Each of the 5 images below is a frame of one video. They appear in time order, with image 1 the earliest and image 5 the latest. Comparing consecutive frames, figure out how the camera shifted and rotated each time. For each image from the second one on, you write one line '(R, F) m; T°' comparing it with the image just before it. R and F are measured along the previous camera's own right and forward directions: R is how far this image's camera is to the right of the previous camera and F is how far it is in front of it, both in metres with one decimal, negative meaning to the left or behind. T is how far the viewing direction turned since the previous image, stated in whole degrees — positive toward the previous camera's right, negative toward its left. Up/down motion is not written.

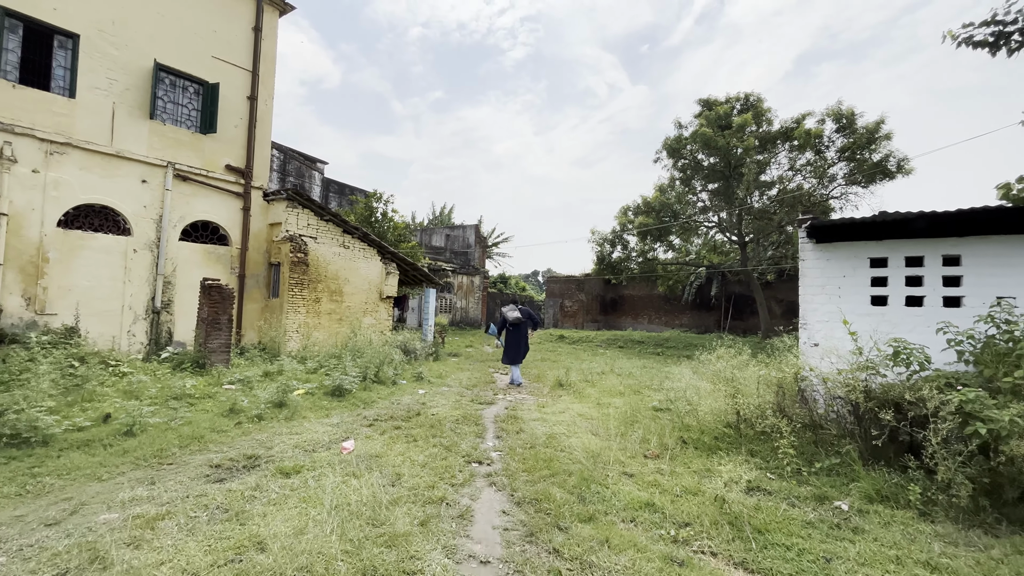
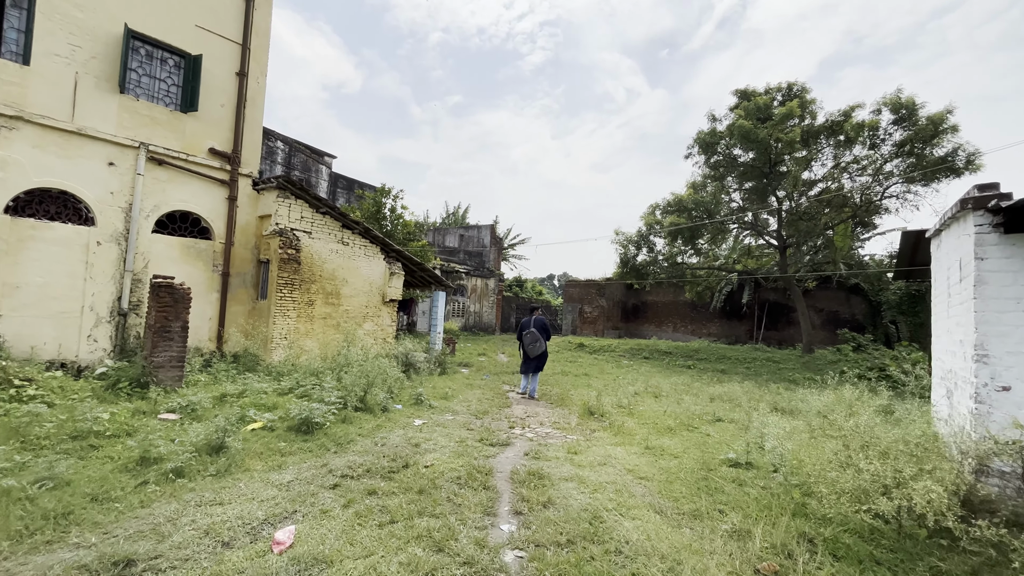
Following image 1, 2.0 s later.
(-0.1, +1.2) m; -2°
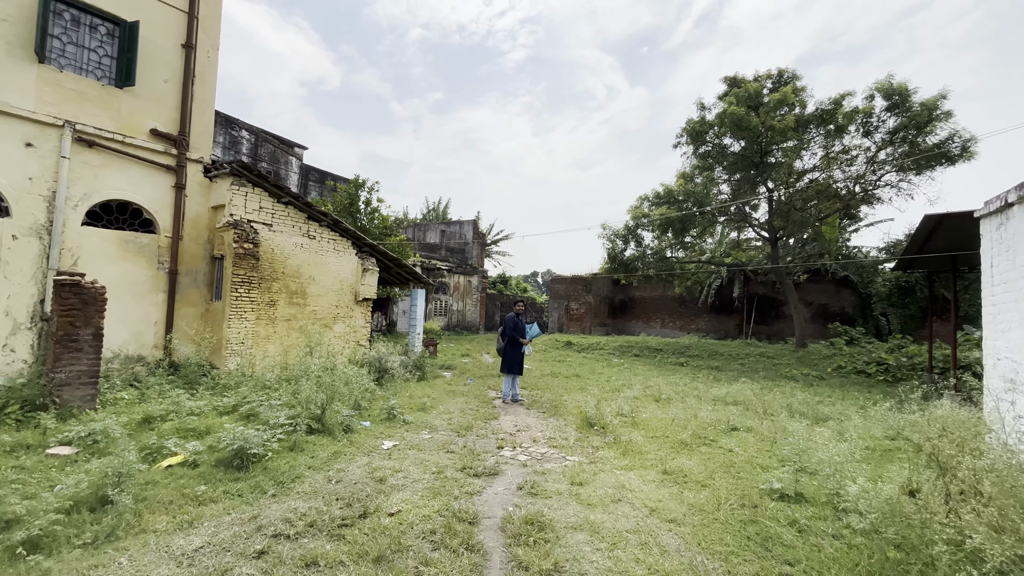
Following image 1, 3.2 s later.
(0.0, +0.7) m; +2°
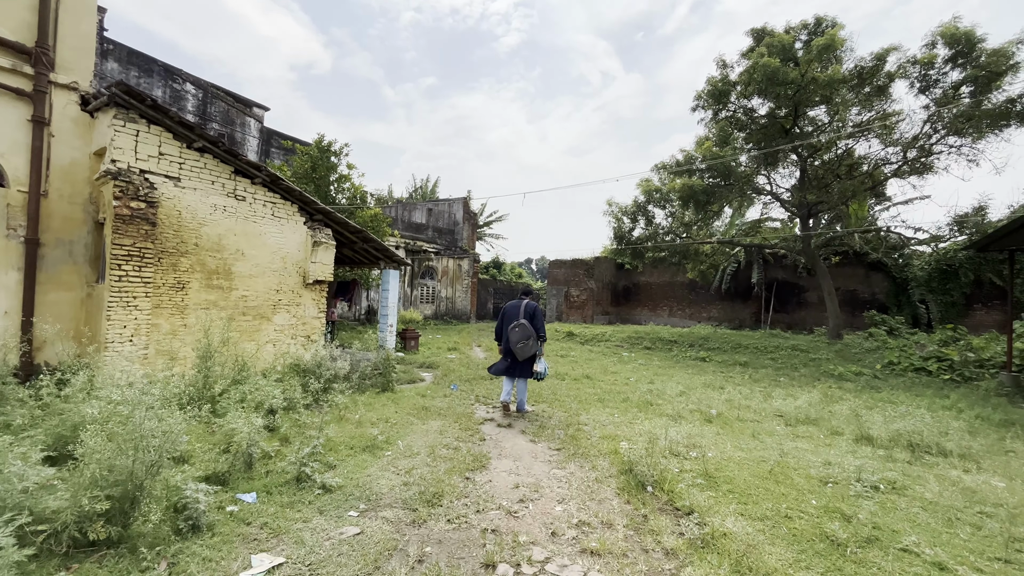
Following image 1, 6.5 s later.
(0.0, +2.0) m; +1°
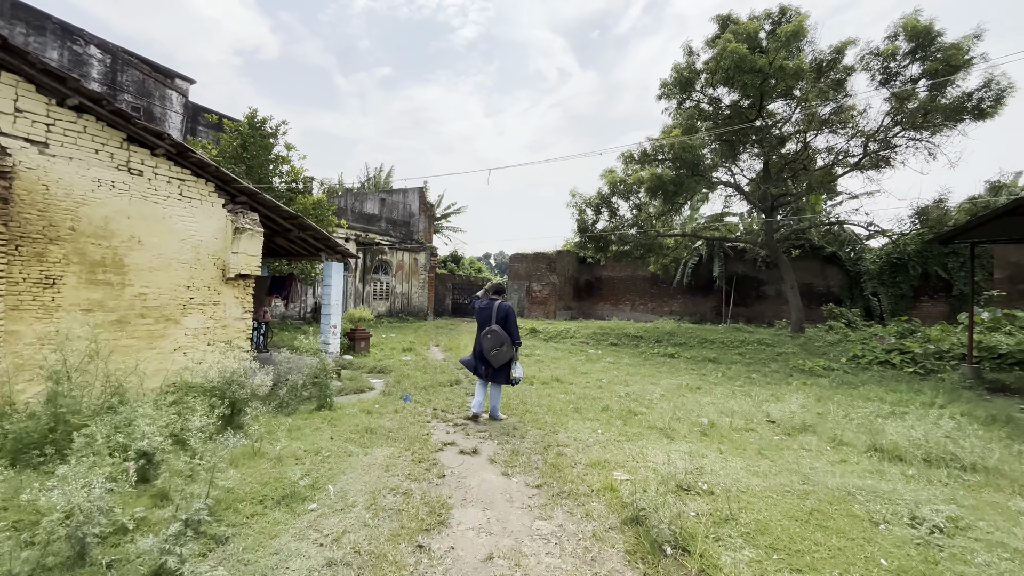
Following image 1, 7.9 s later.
(-0.1, +0.8) m; +5°
